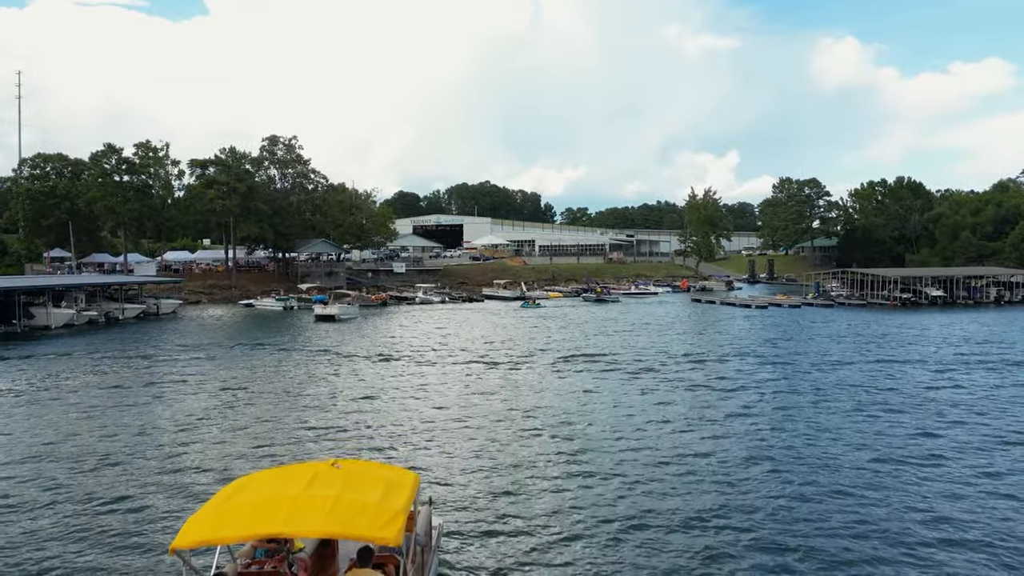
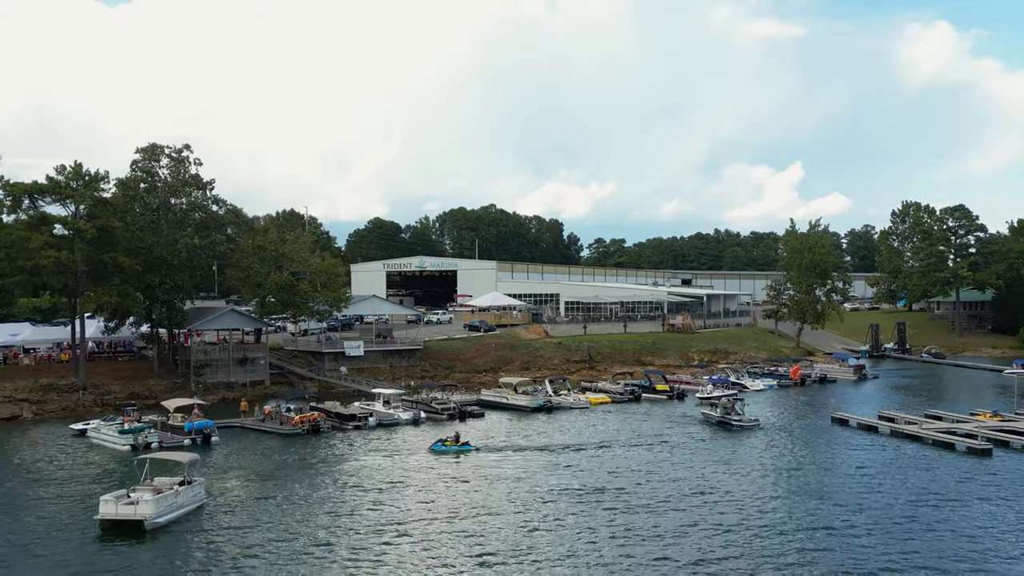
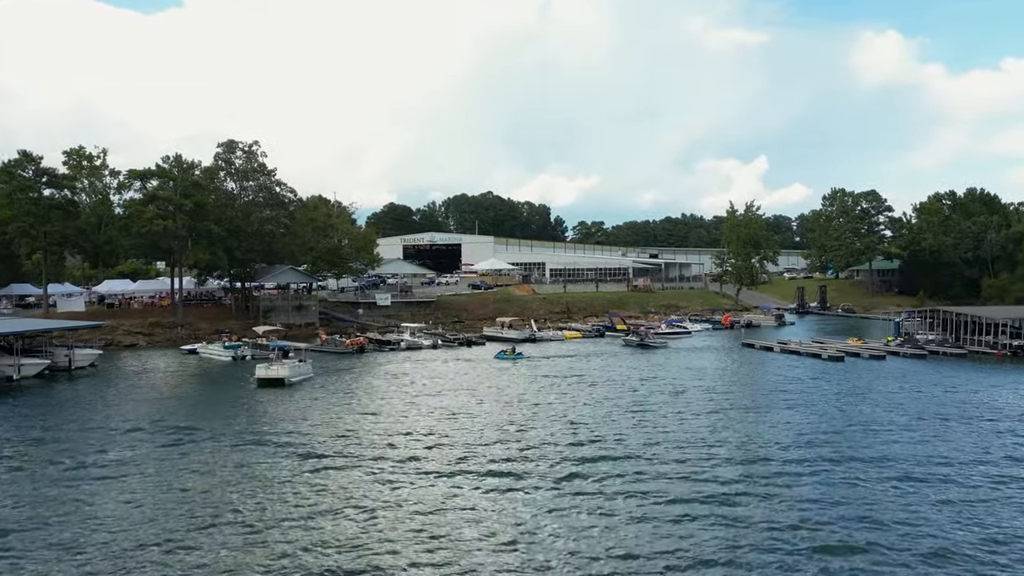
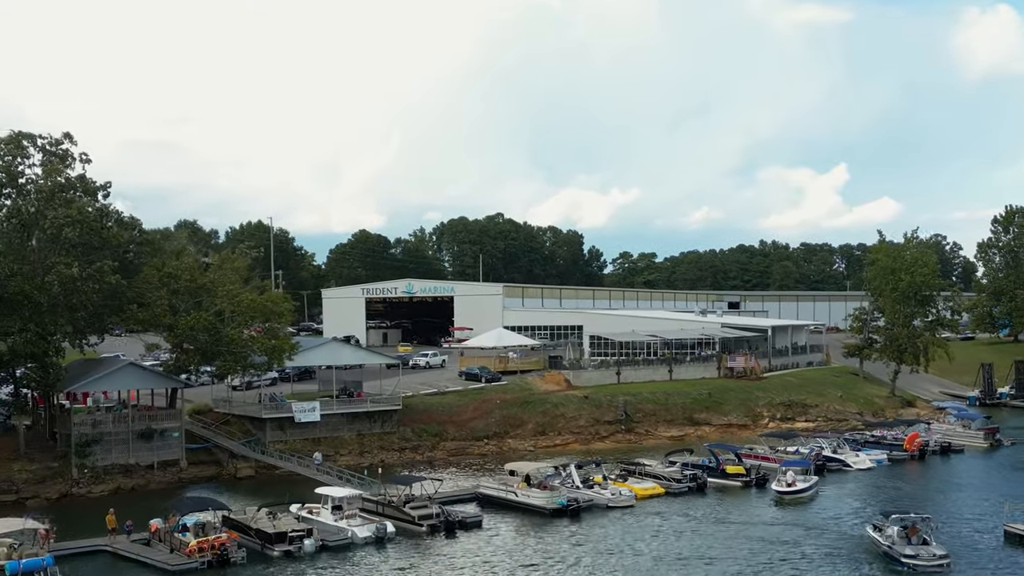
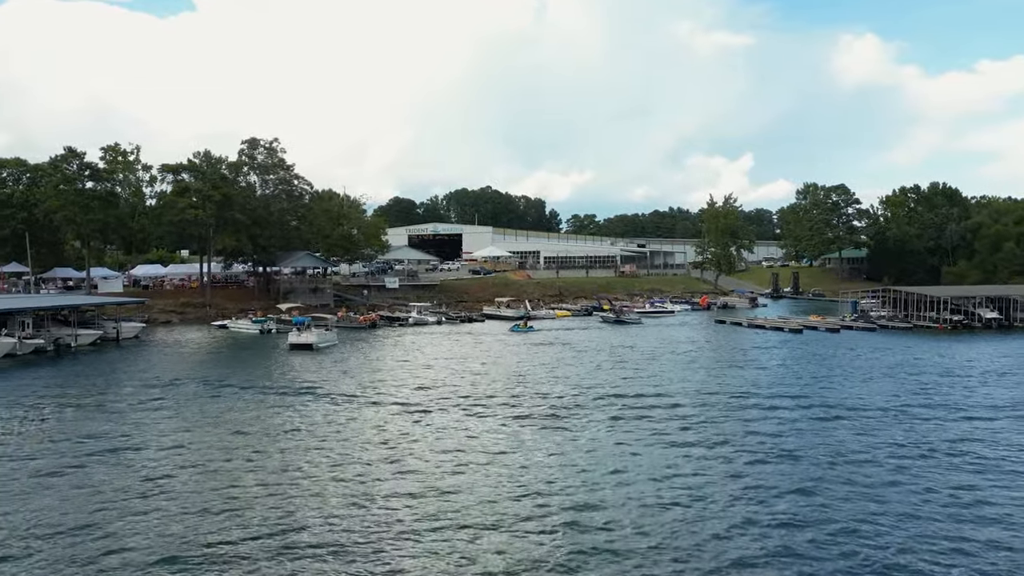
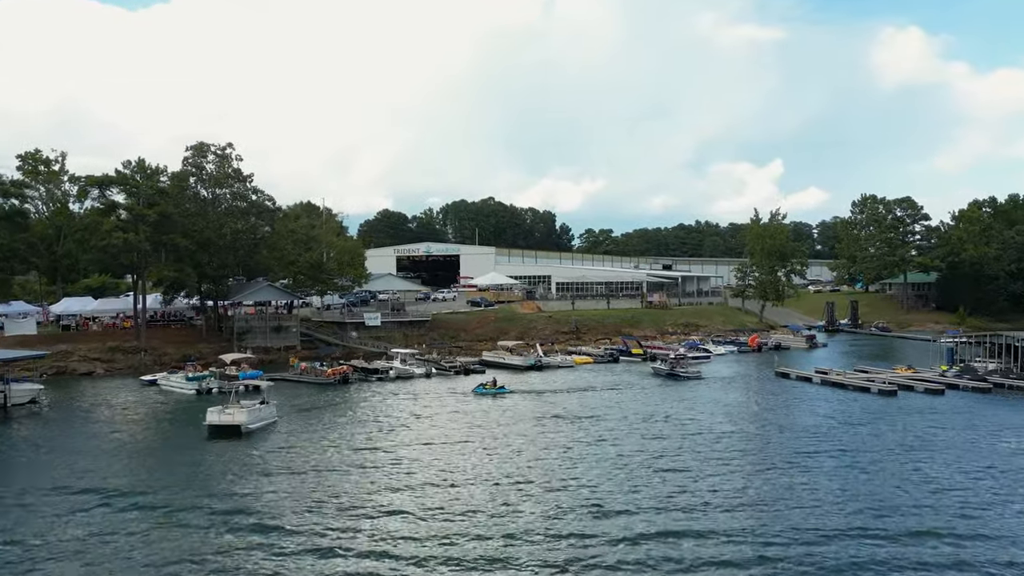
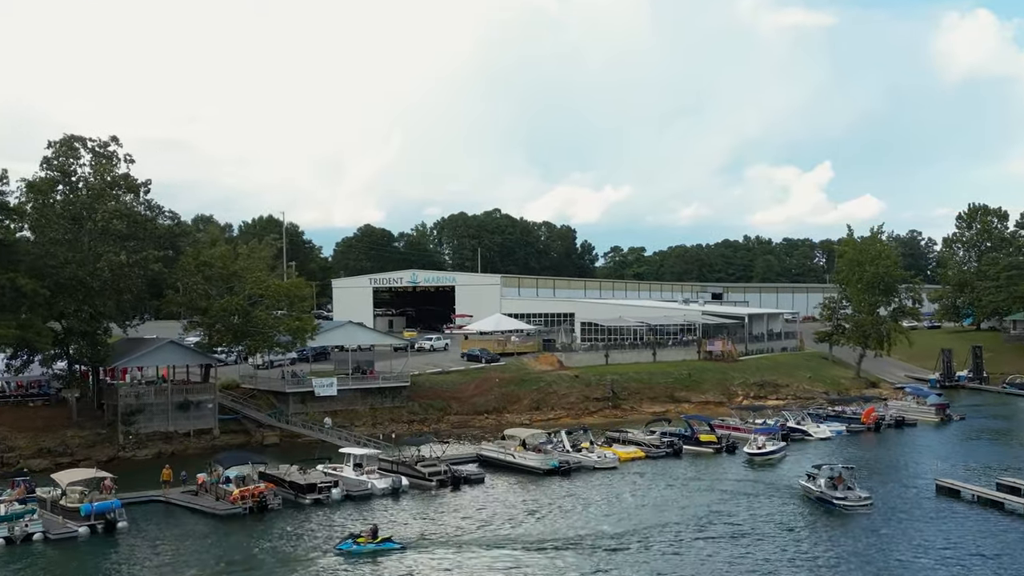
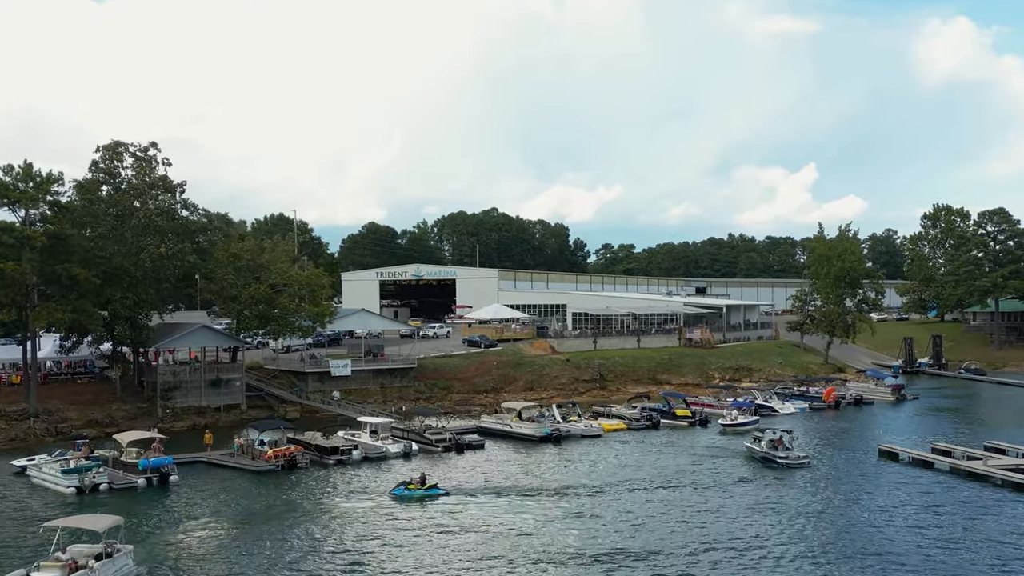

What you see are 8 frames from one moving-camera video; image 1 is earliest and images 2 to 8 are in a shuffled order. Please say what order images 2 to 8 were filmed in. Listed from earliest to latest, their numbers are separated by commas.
5, 3, 6, 2, 8, 7, 4
